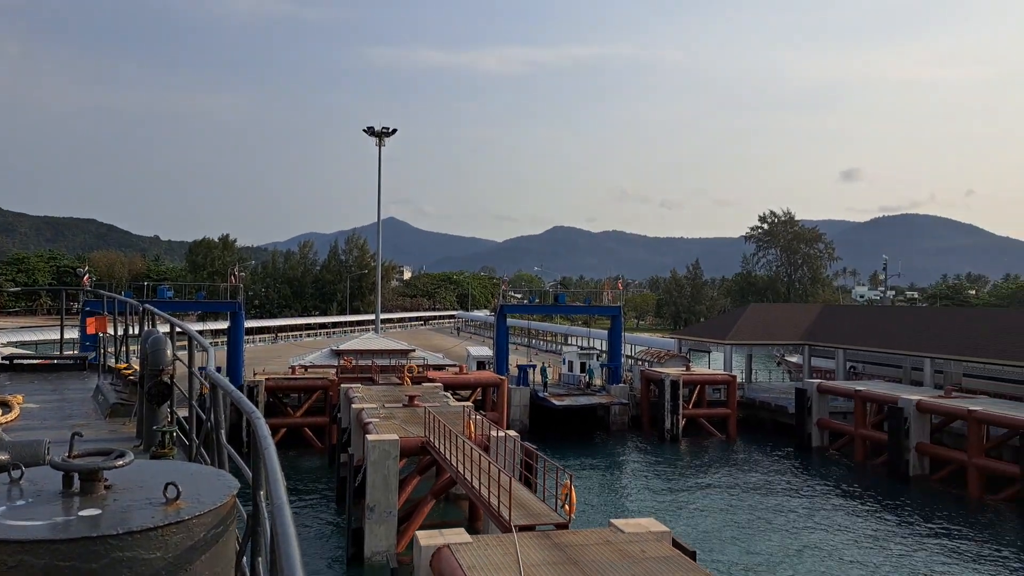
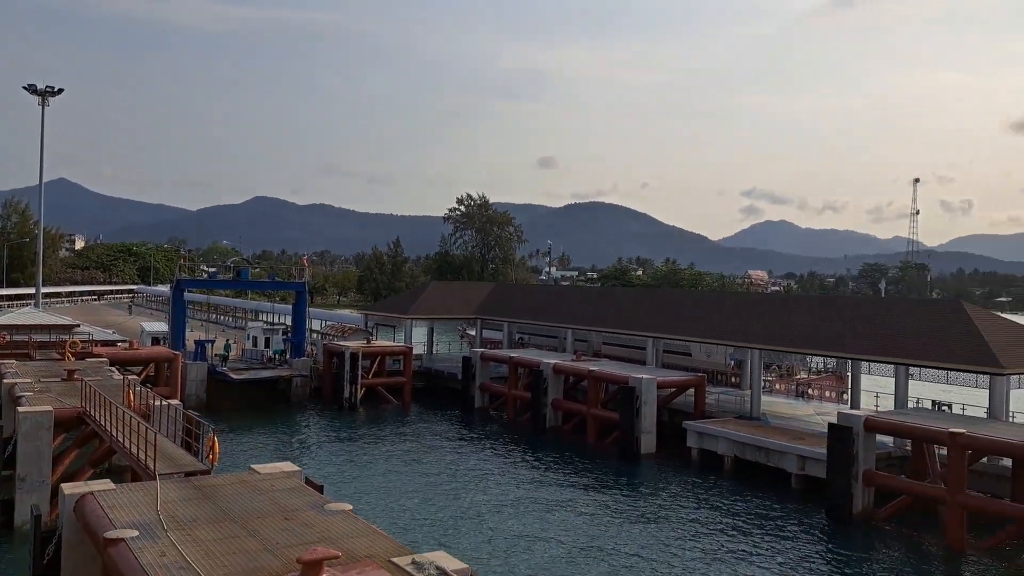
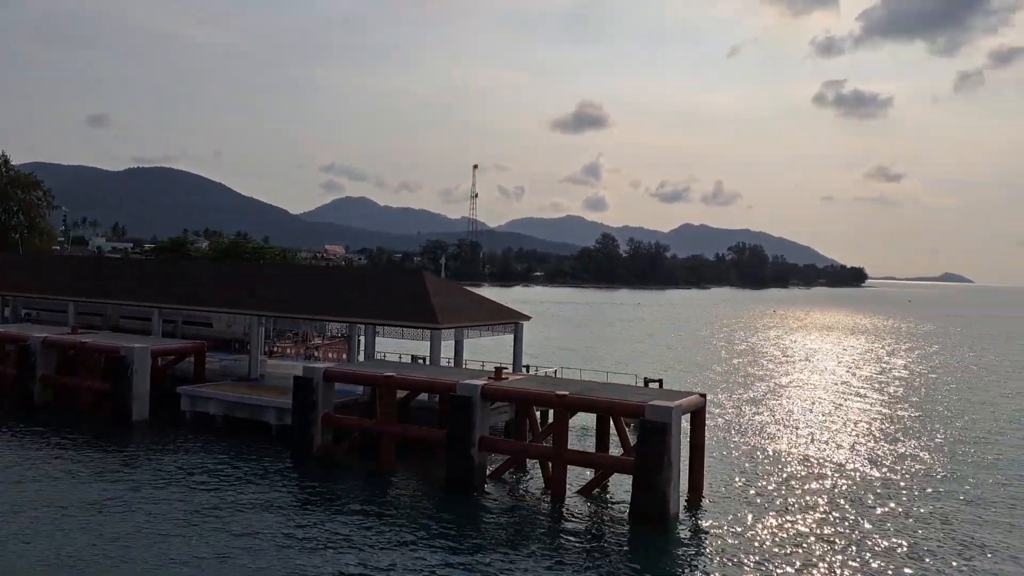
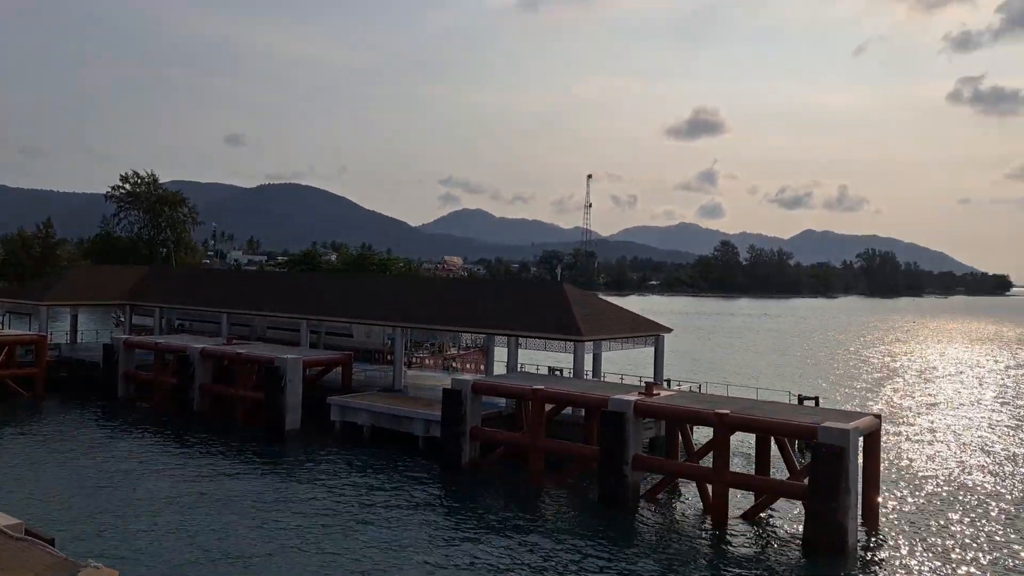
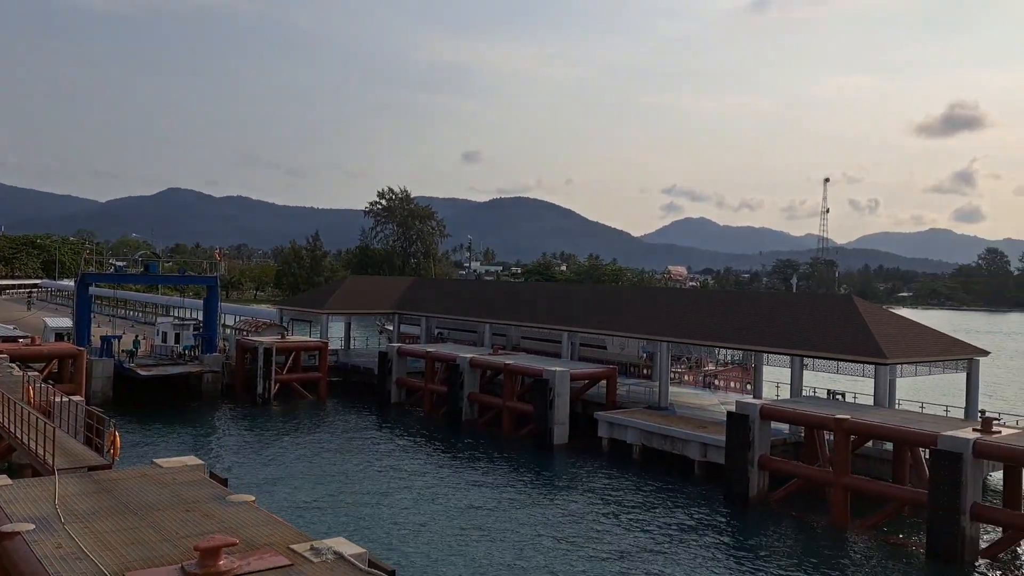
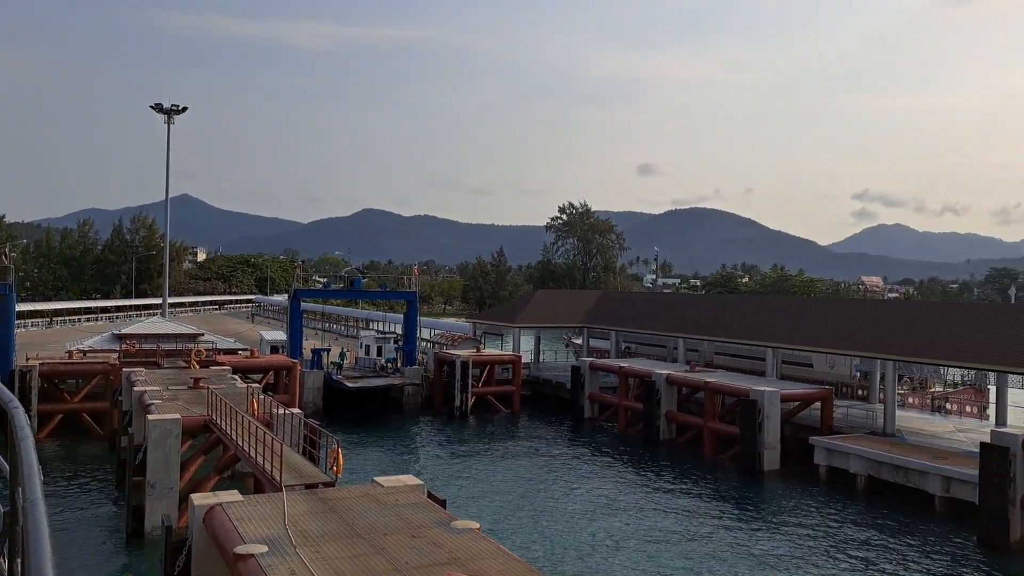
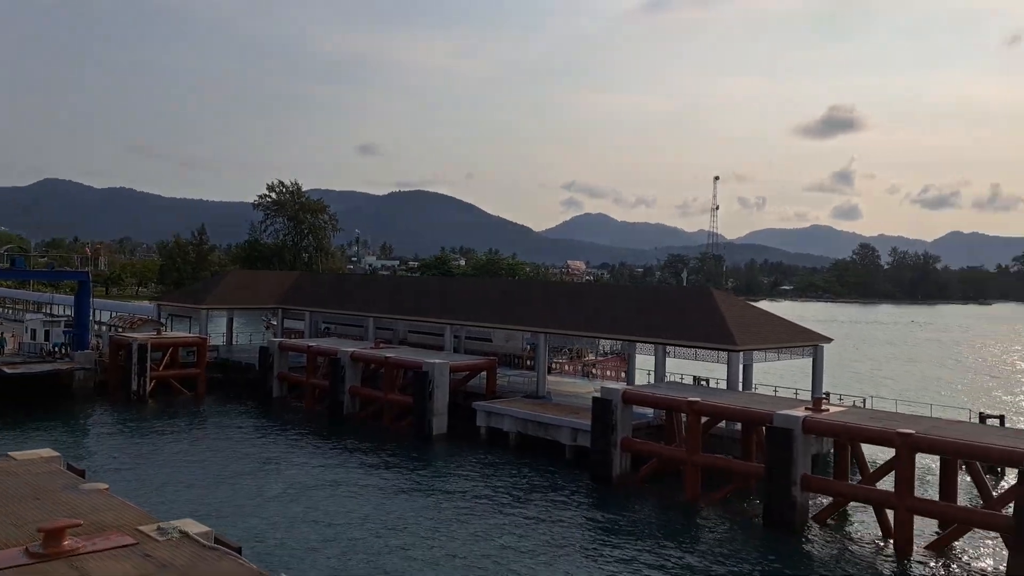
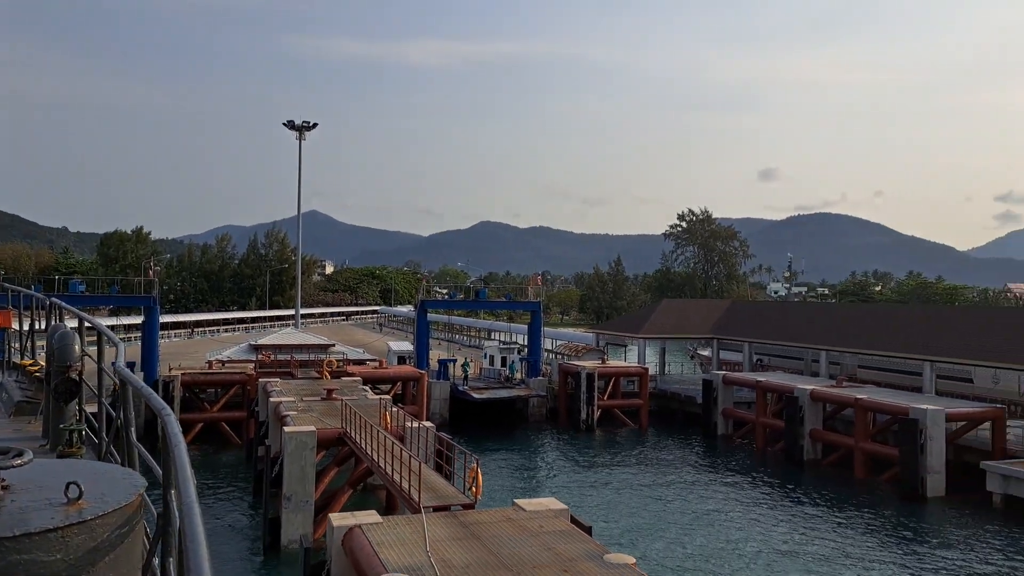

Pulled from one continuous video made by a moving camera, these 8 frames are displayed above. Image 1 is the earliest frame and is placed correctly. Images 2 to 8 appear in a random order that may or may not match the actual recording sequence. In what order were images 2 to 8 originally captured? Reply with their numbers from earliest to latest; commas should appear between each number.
8, 6, 2, 5, 7, 4, 3
